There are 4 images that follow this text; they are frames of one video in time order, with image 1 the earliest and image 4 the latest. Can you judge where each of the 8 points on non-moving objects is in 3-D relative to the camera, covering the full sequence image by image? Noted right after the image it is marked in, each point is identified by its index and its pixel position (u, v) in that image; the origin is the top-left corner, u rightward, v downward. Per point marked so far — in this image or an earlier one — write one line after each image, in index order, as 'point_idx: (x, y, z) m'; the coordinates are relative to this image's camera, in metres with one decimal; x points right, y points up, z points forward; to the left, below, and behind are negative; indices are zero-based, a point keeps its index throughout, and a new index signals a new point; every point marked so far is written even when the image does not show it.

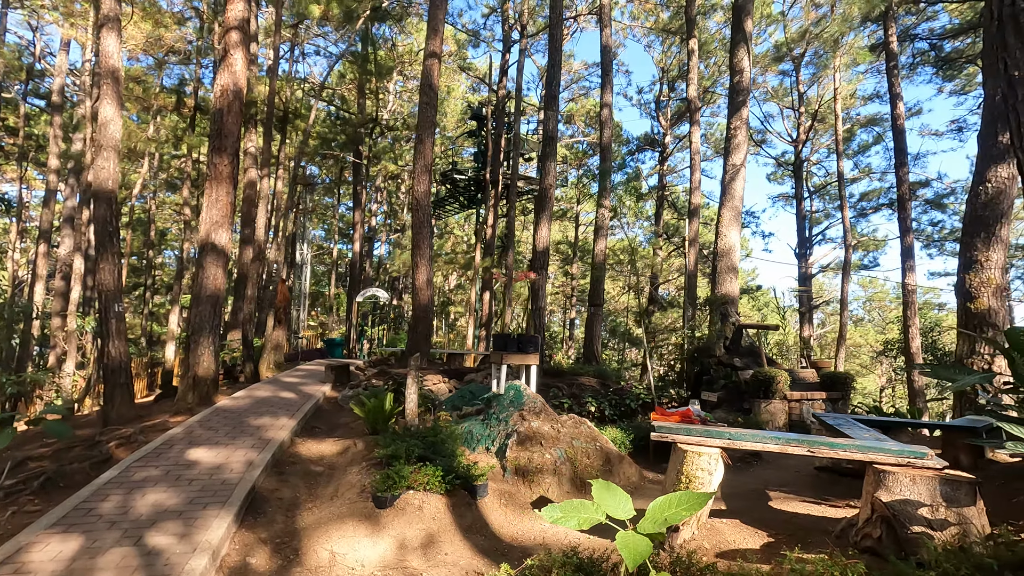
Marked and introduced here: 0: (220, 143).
0: (-4.8, +2.4, +8.8) m
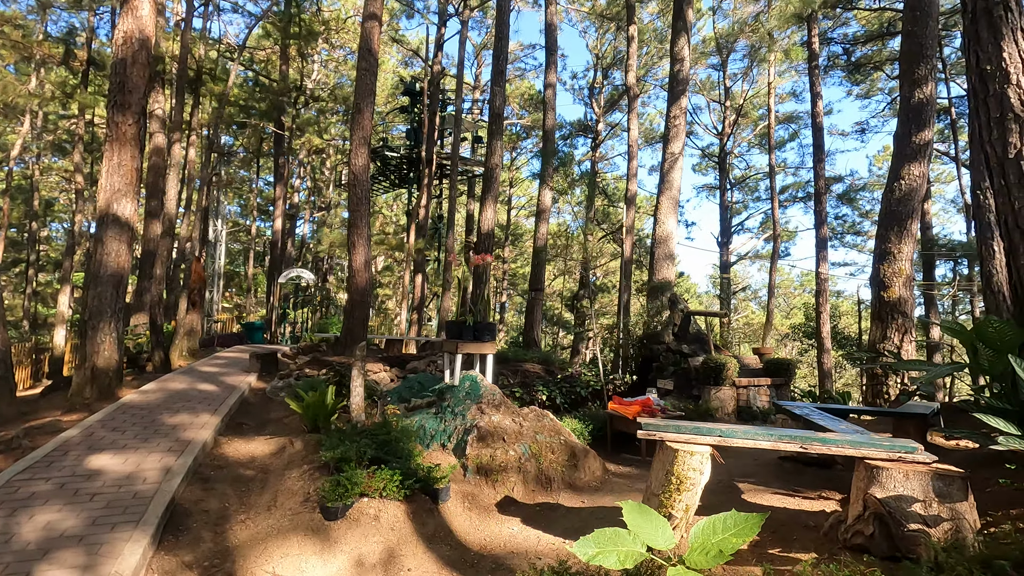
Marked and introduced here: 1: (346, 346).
0: (-5.6, +2.7, +7.6) m
1: (-3.0, -1.1, +9.8) m
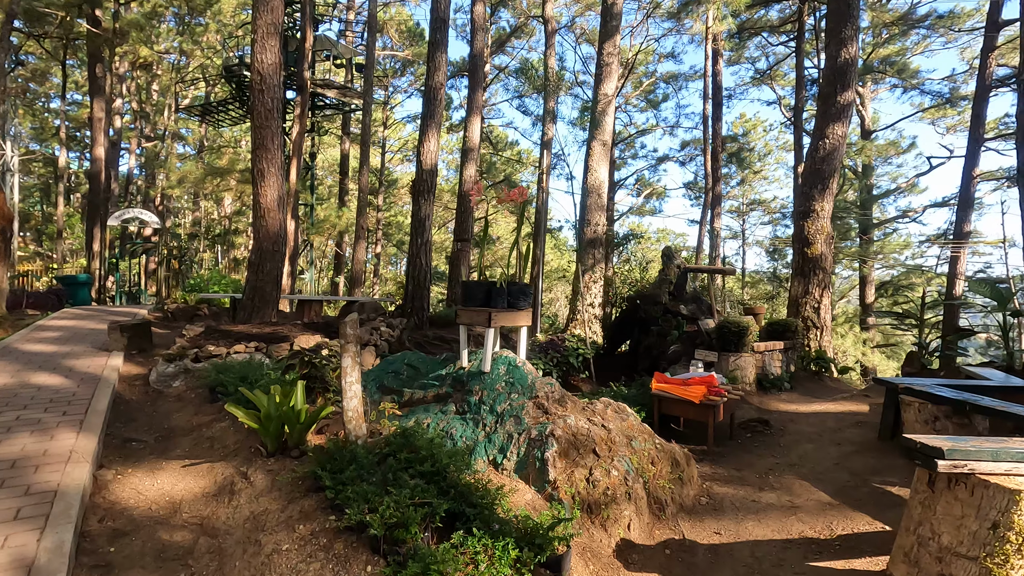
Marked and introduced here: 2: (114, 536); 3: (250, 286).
0: (-5.4, +3.2, +4.3) m
1: (-3.6, -0.3, +7.4) m
2: (-2.2, -1.4, +3.0) m
3: (-3.6, 0.0, +7.4) m
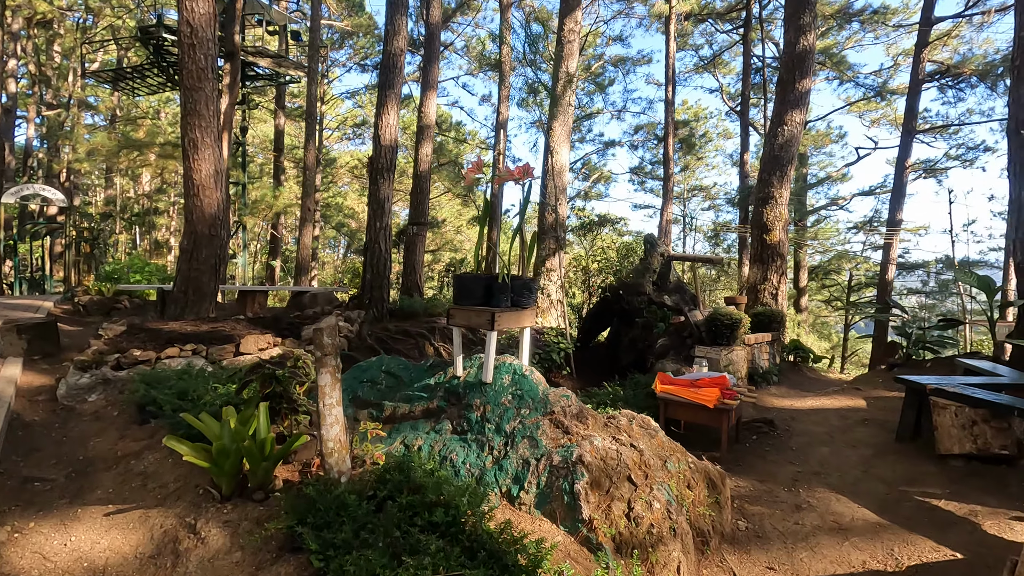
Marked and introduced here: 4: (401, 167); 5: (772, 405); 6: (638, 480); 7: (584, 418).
0: (-5.3, +3.2, +3.0) m
1: (-3.9, -0.2, +6.4) m
2: (-2.1, -1.4, +2.2) m
3: (-3.9, +0.1, +6.3) m
4: (-3.2, +4.2, +18.5) m
5: (+2.7, -1.2, +5.6) m
6: (+0.7, -1.1, +3.0) m
7: (+0.4, -0.8, +3.4) m
